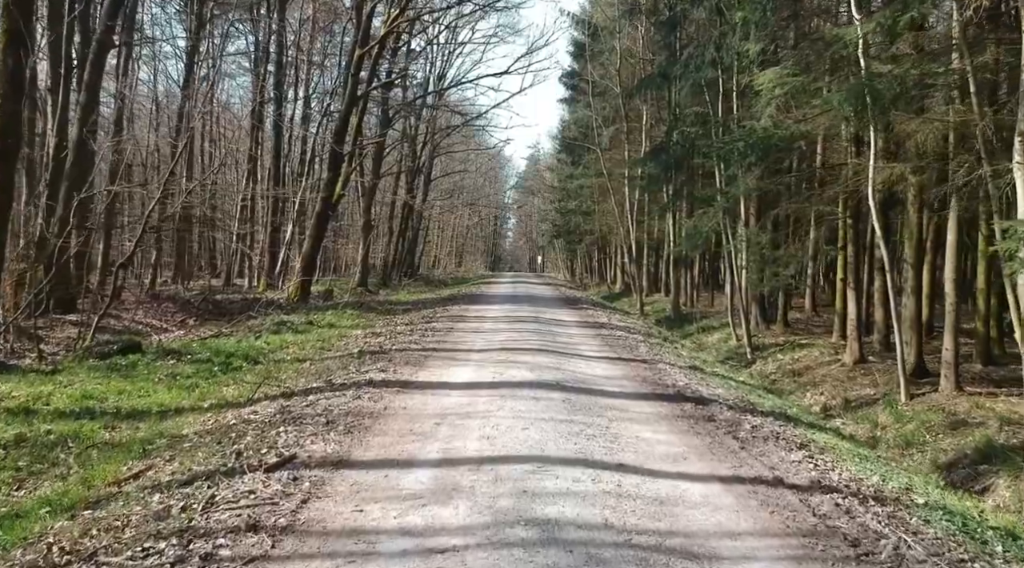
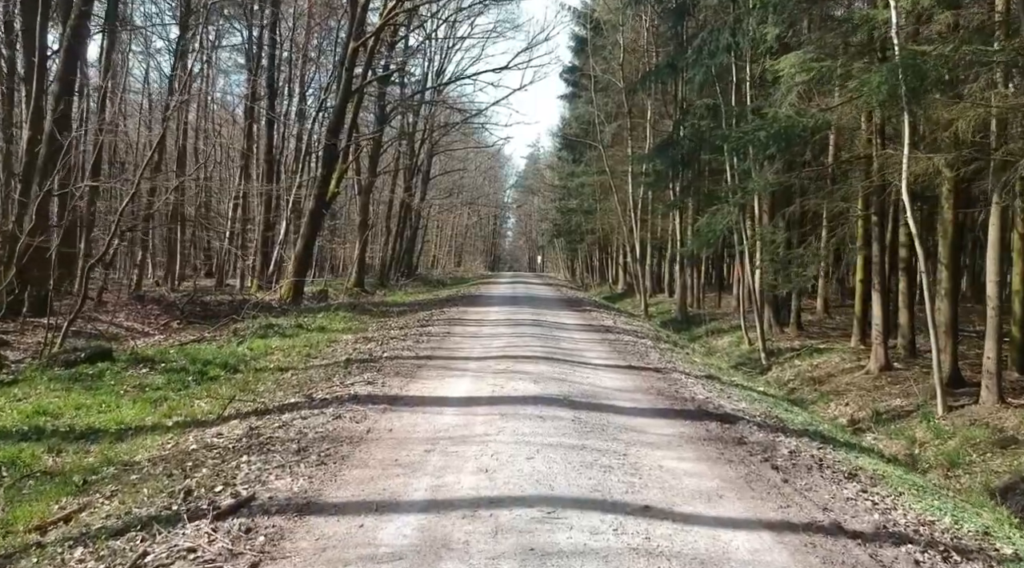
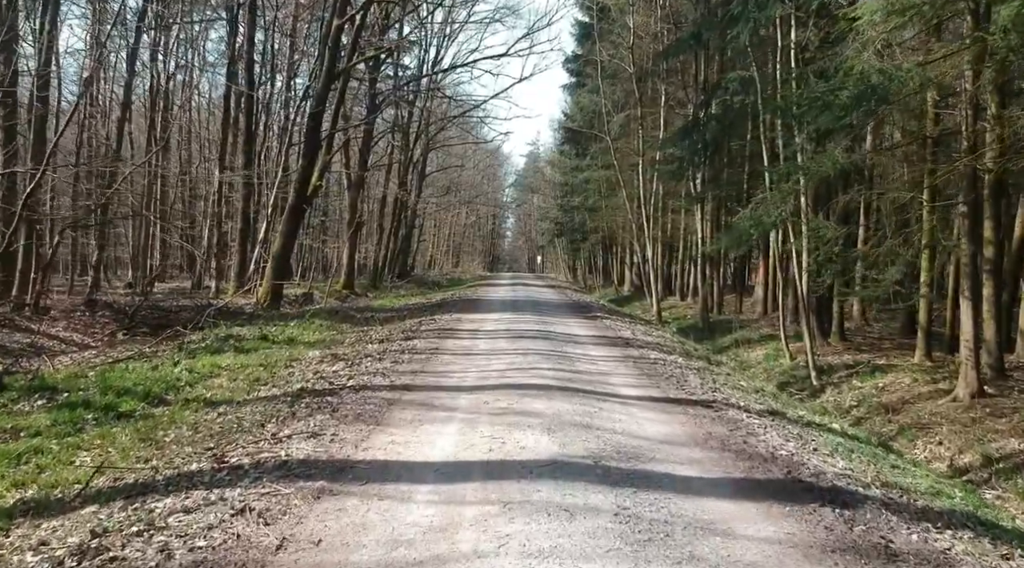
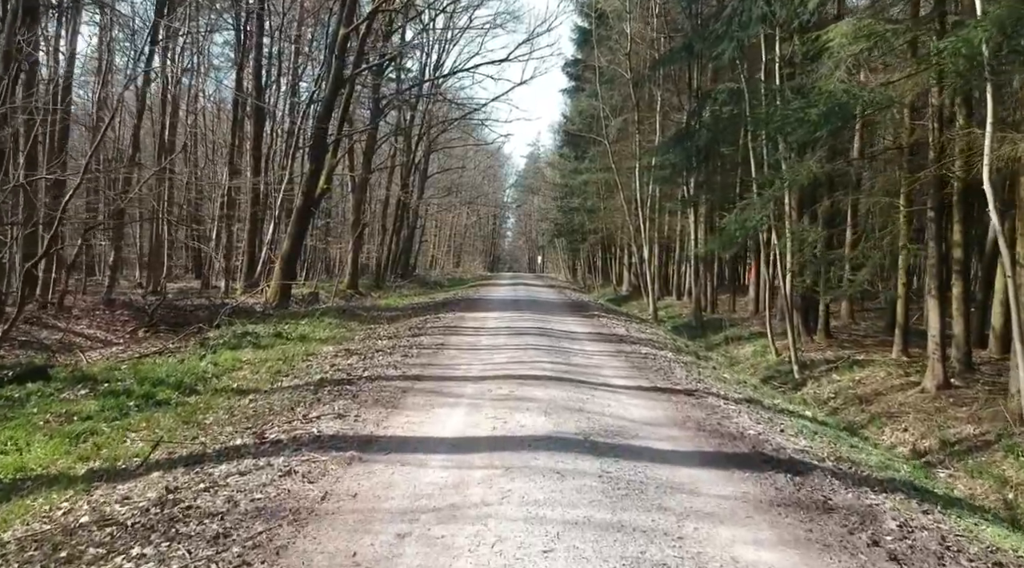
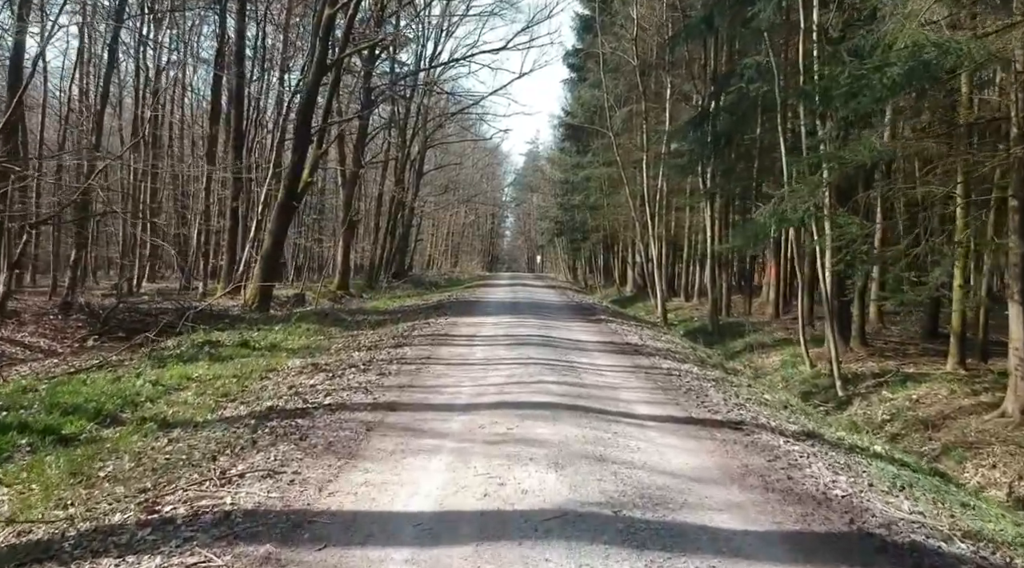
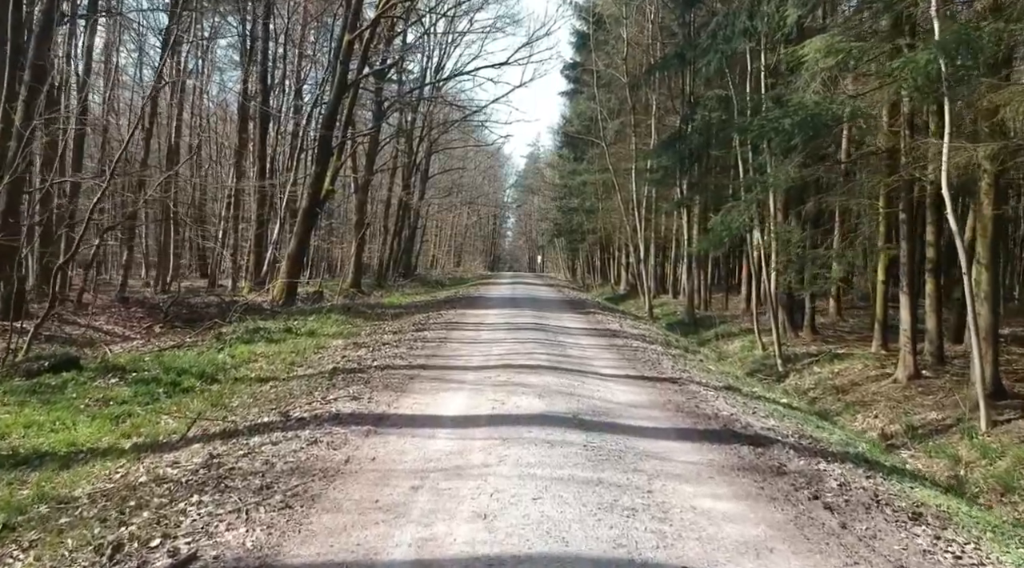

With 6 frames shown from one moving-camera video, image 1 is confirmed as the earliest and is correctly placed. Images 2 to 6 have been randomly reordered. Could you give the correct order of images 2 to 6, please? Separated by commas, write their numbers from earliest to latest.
2, 6, 4, 3, 5
